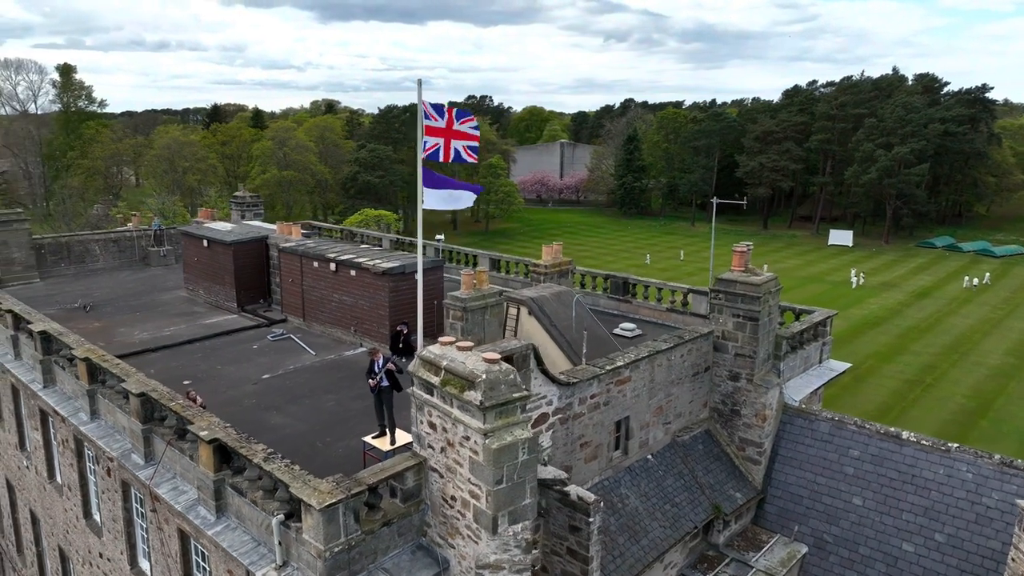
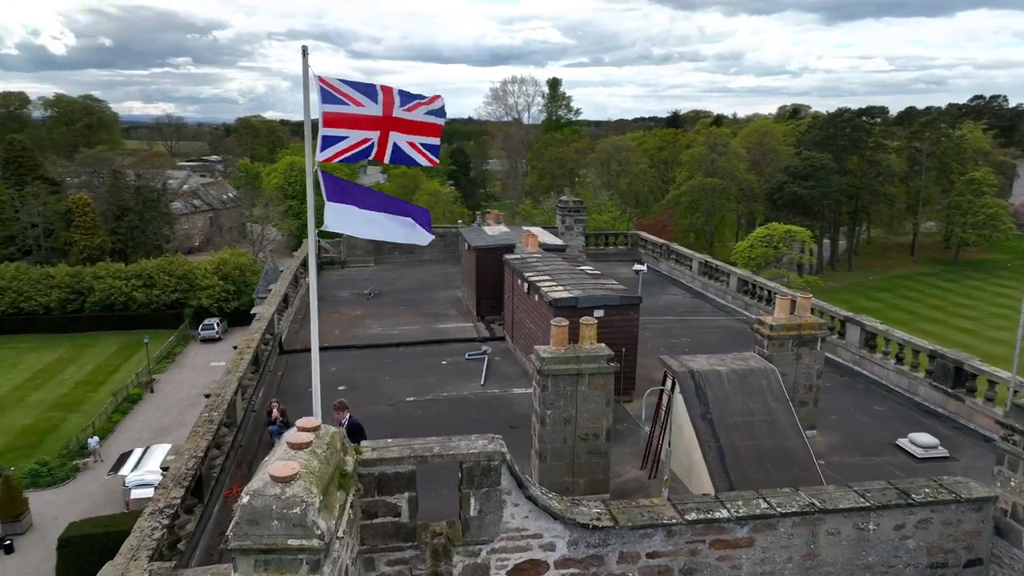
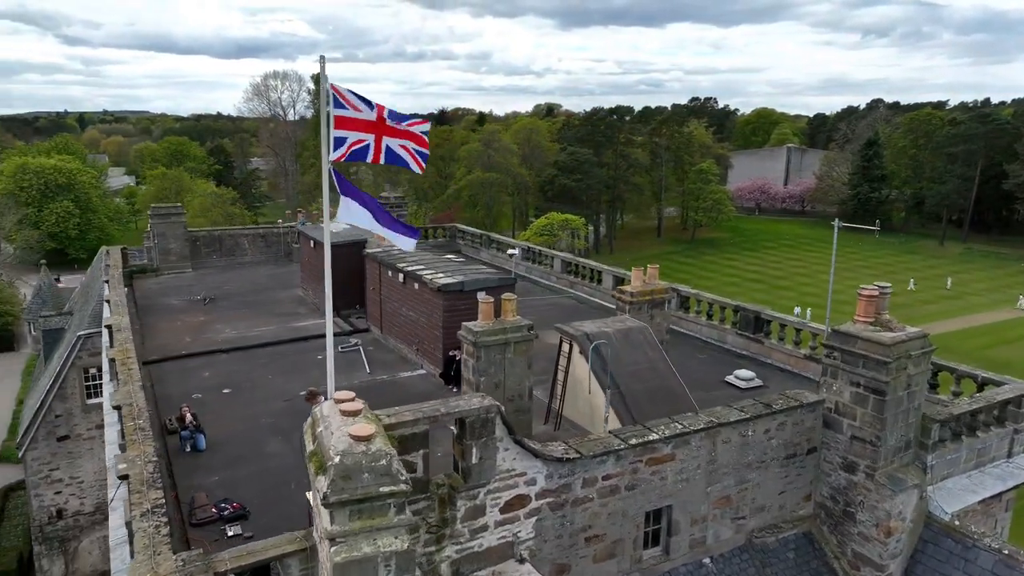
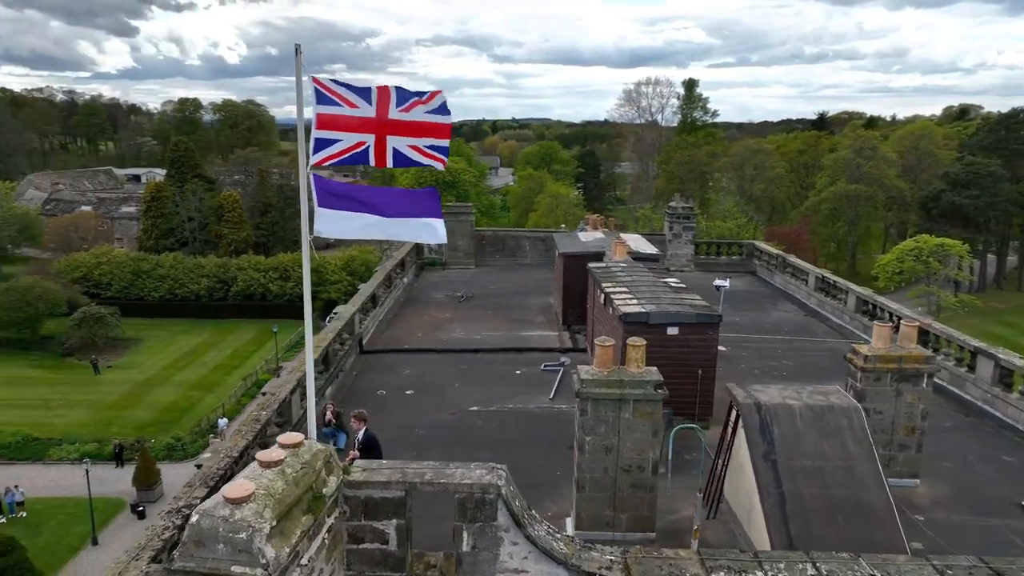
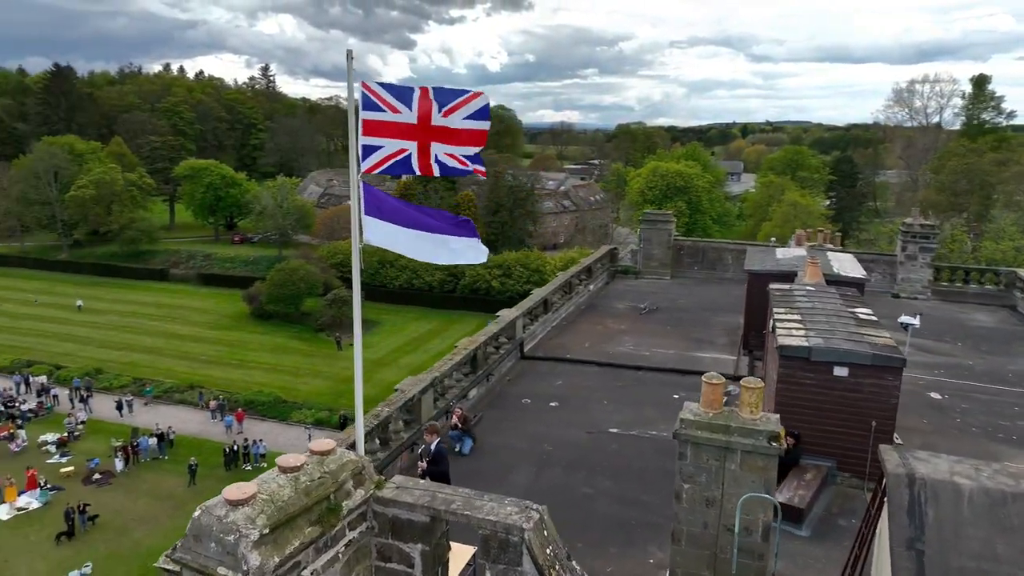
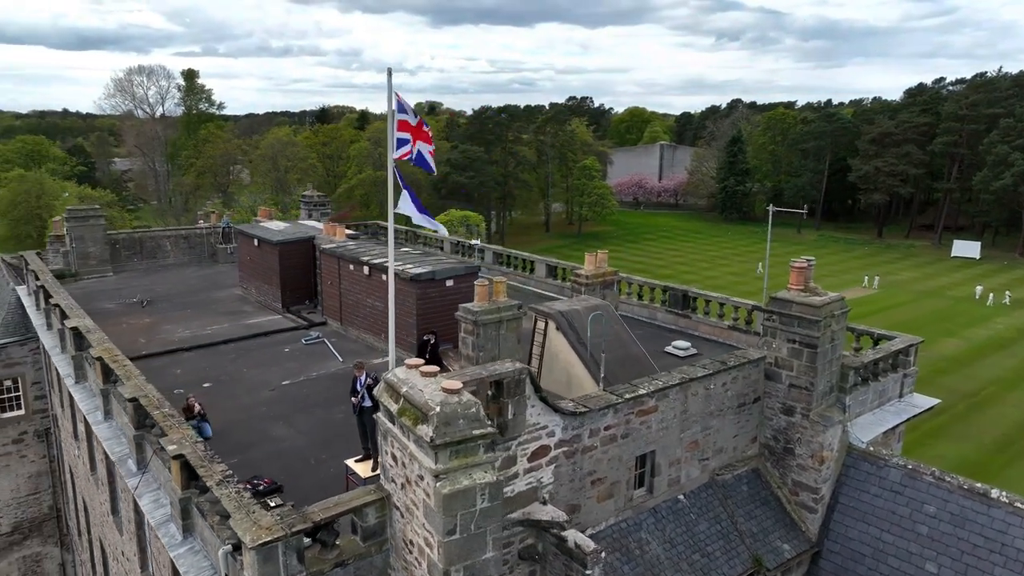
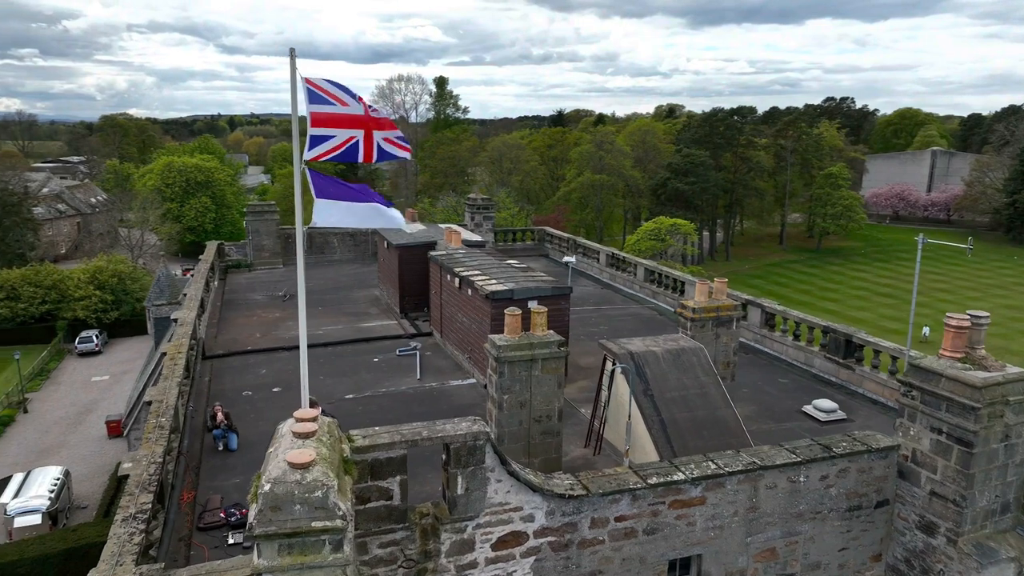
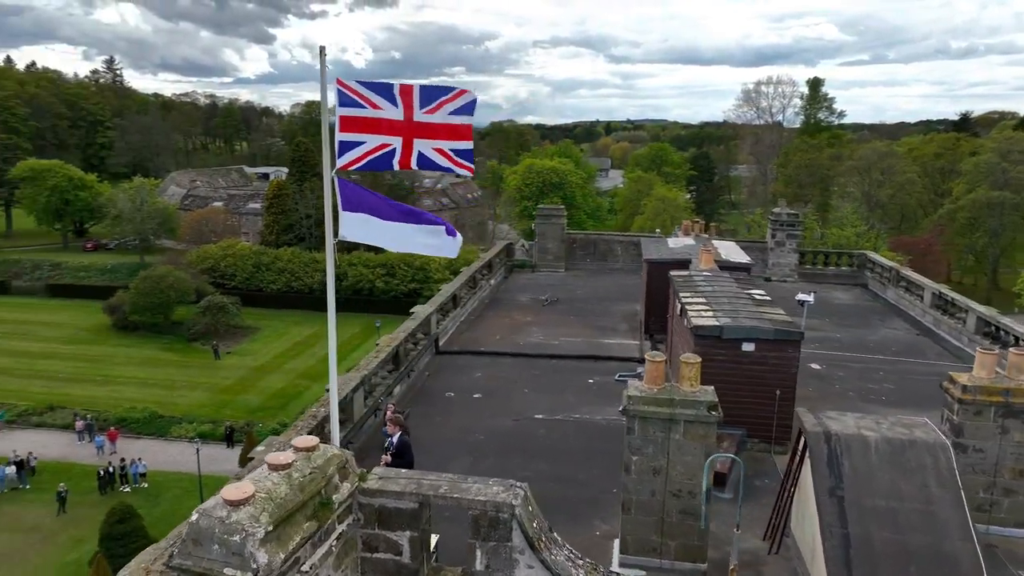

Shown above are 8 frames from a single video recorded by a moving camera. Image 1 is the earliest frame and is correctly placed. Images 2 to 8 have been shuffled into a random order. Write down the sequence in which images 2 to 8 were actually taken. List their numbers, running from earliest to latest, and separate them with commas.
6, 3, 7, 2, 4, 8, 5
